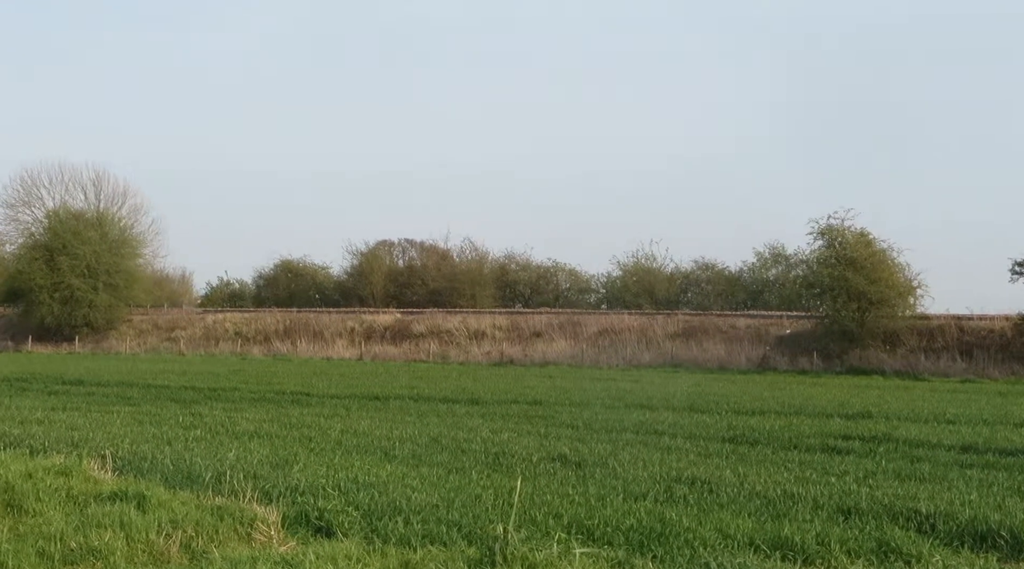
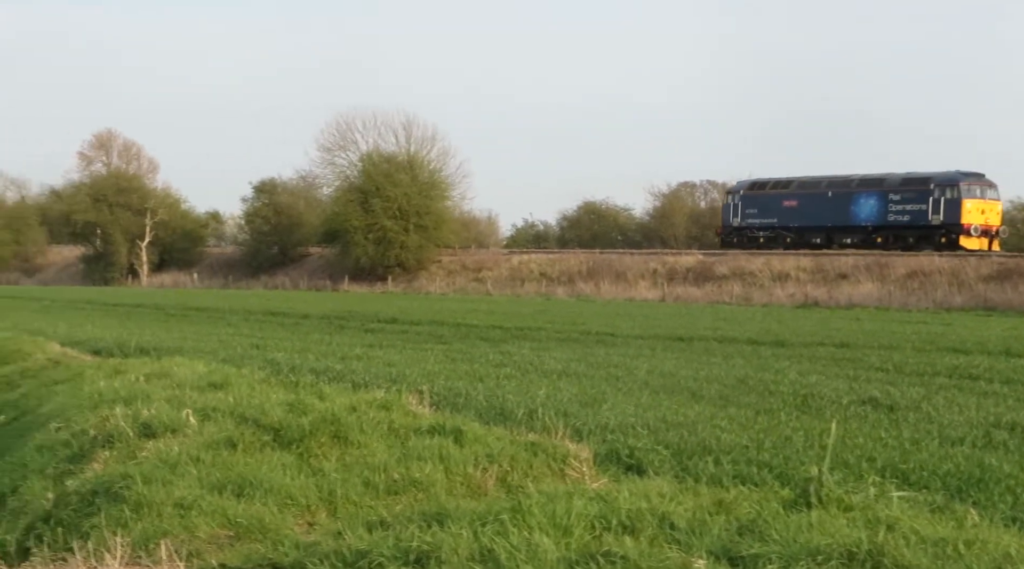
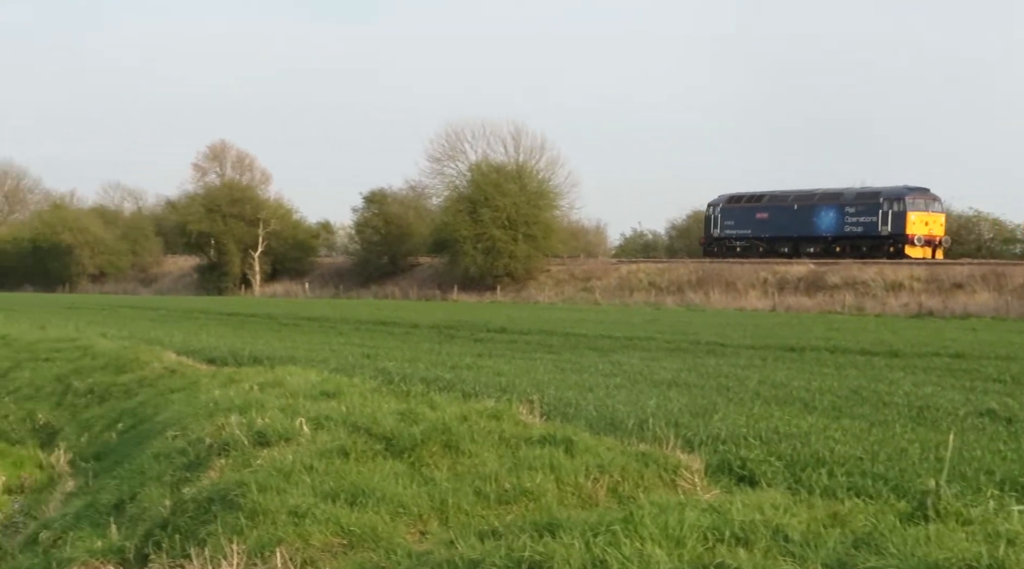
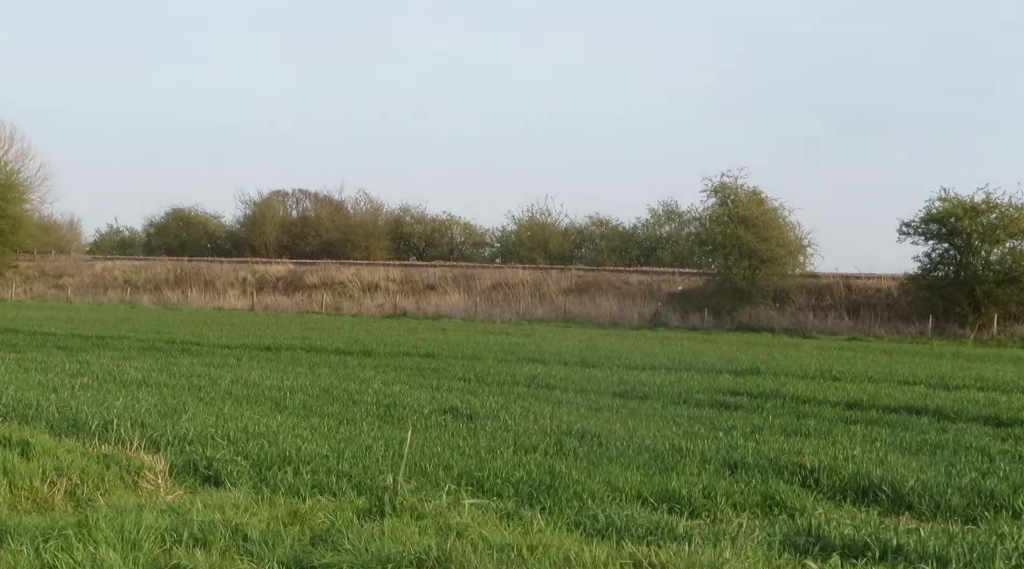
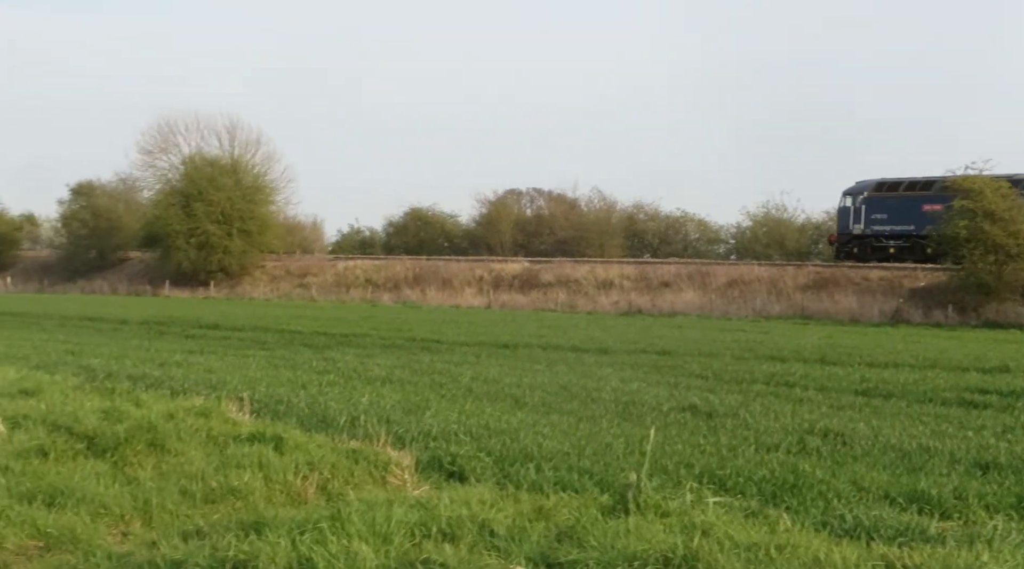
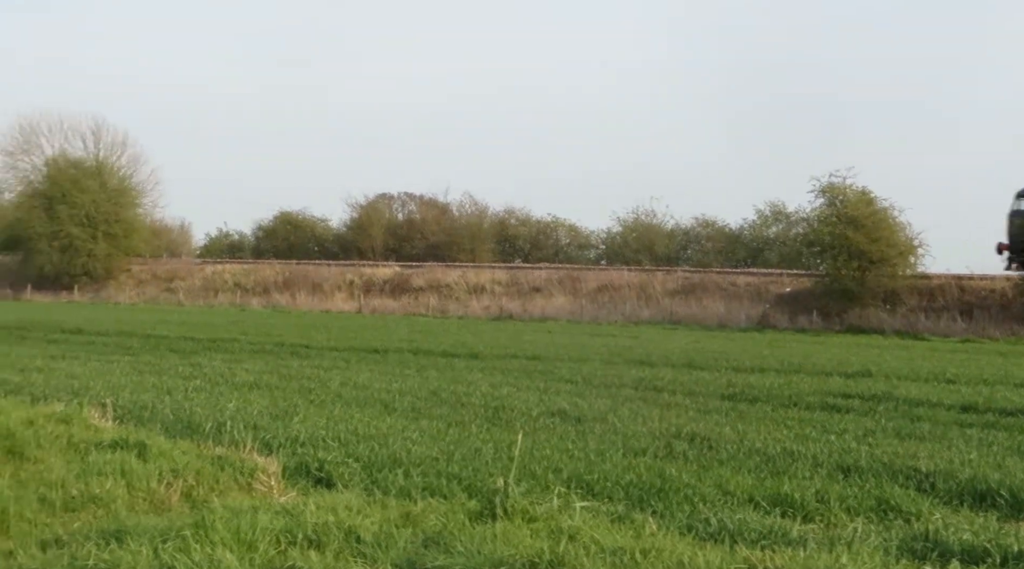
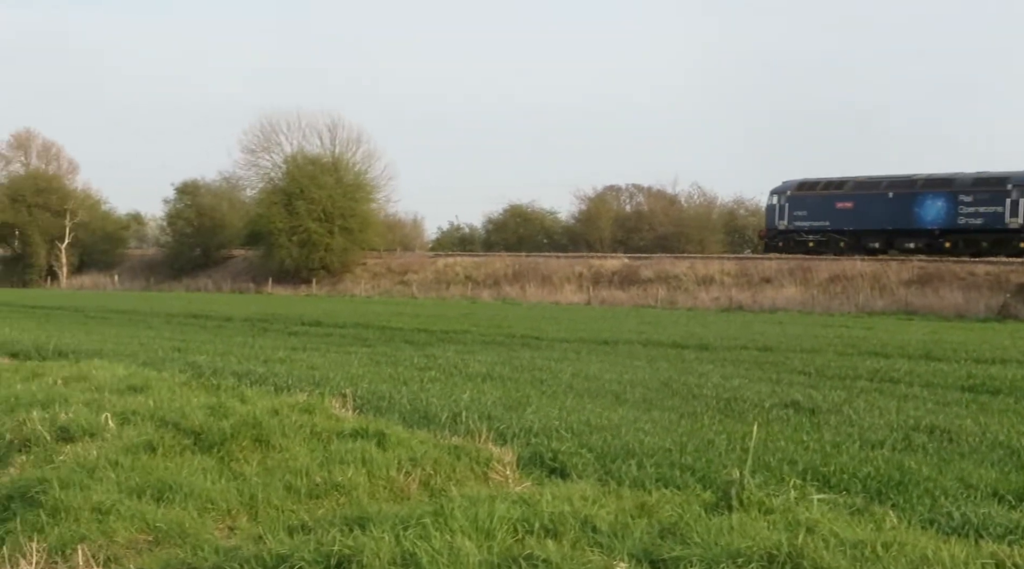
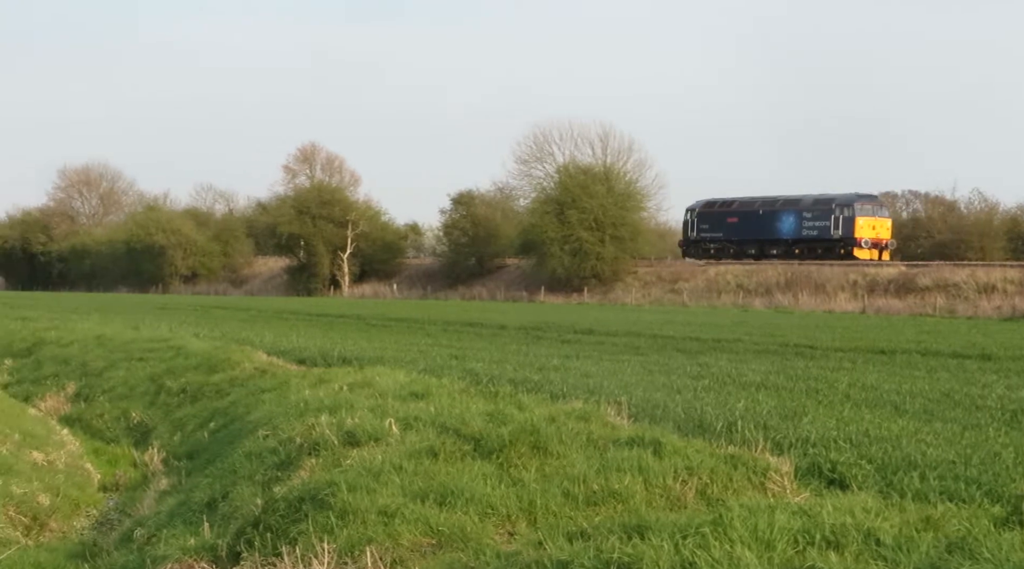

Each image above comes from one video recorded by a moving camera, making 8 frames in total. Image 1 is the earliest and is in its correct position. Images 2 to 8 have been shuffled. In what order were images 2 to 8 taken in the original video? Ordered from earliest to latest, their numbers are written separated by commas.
4, 6, 5, 7, 2, 3, 8
